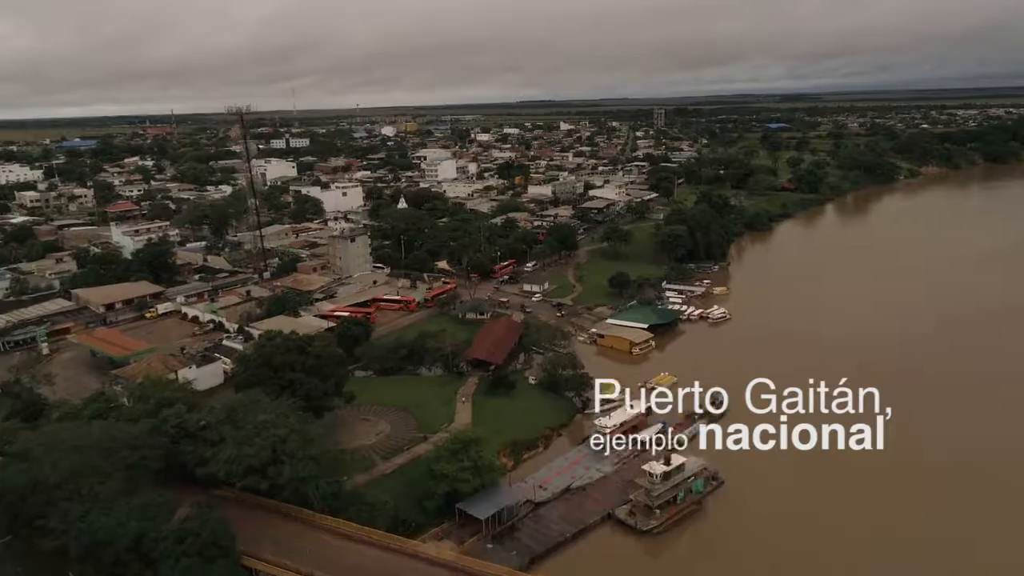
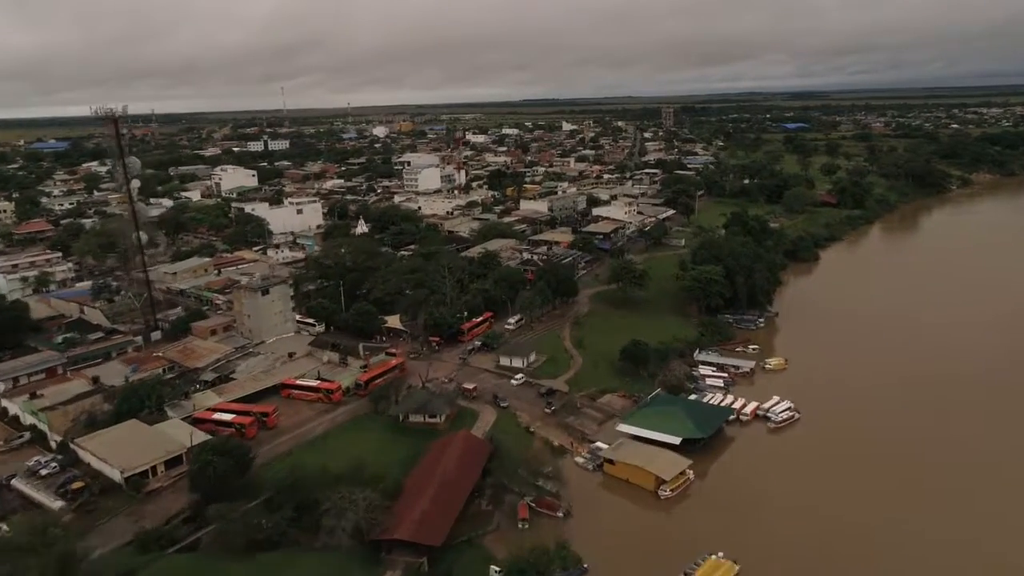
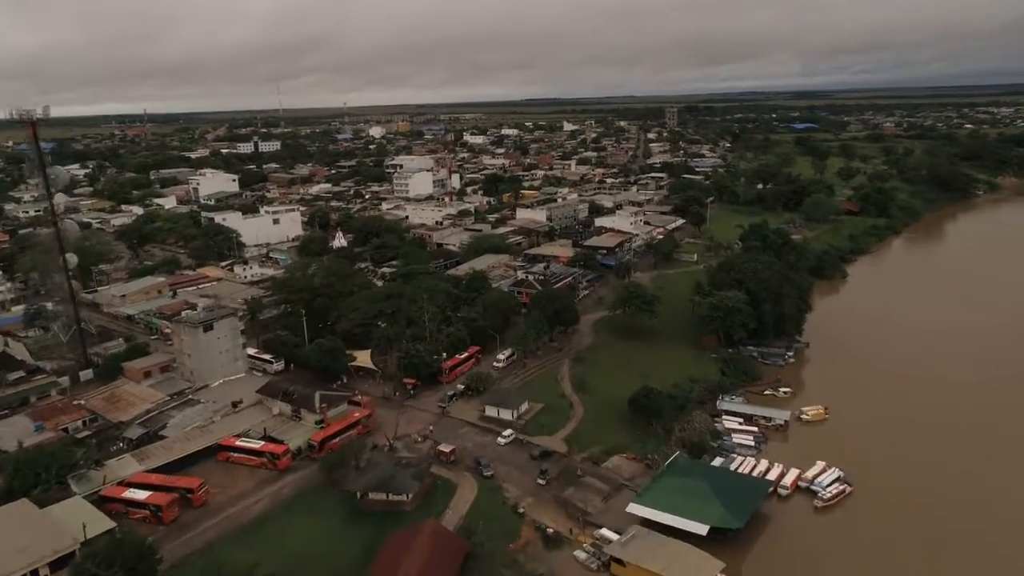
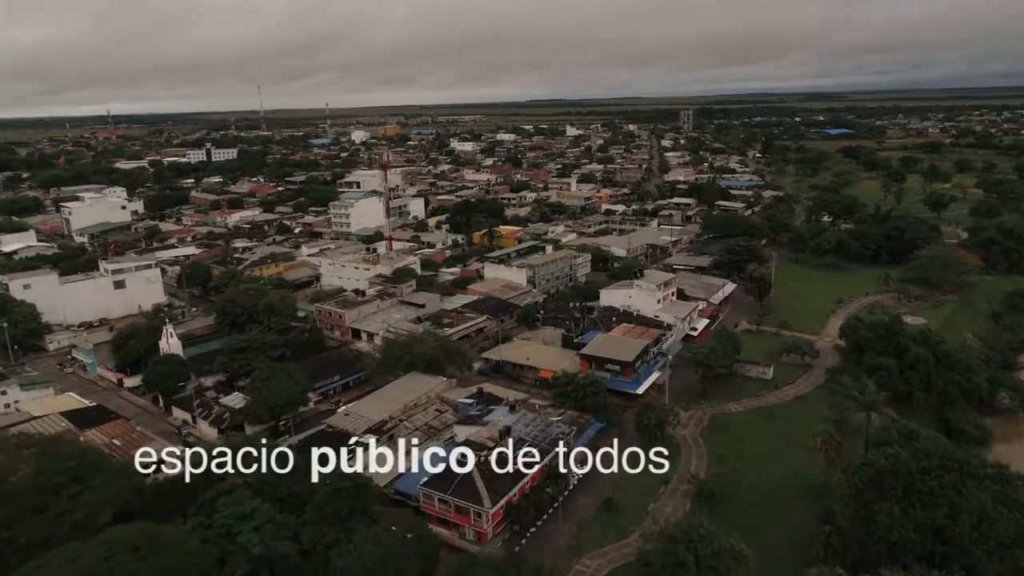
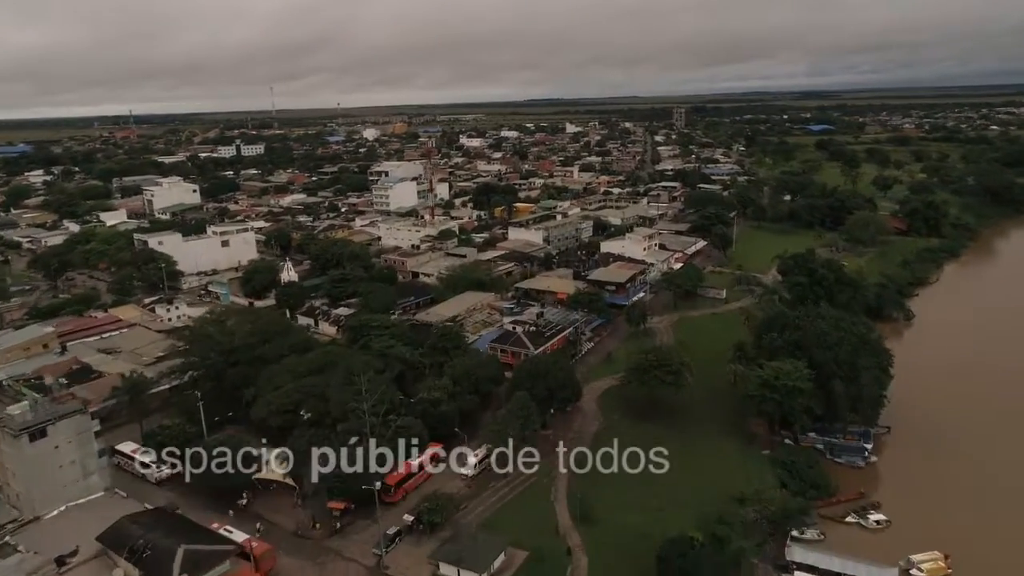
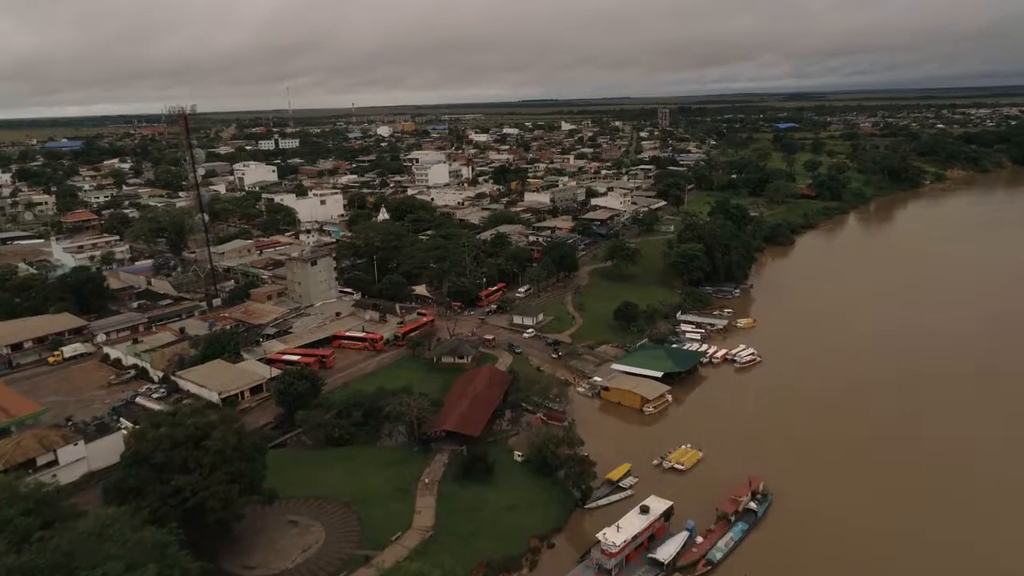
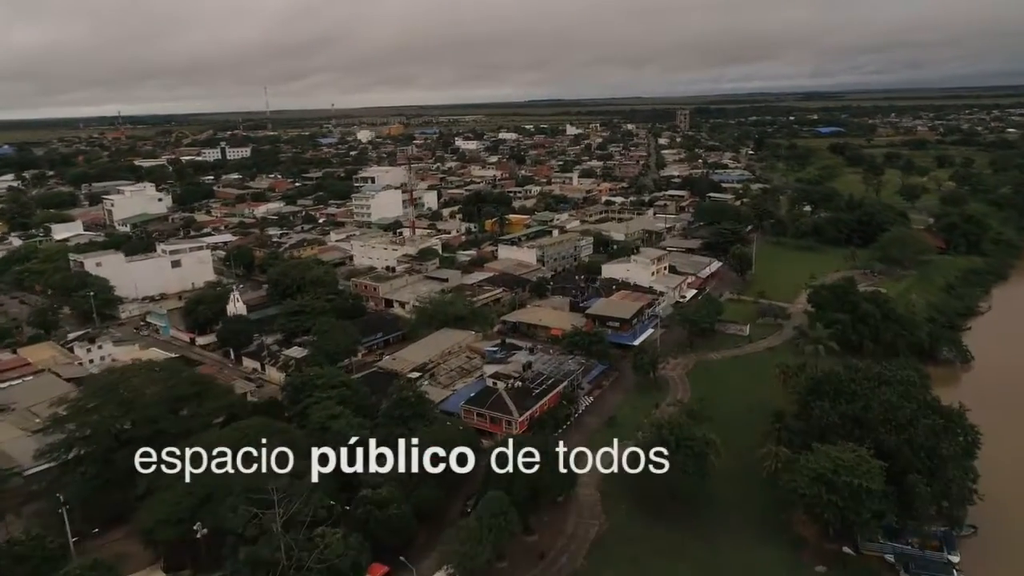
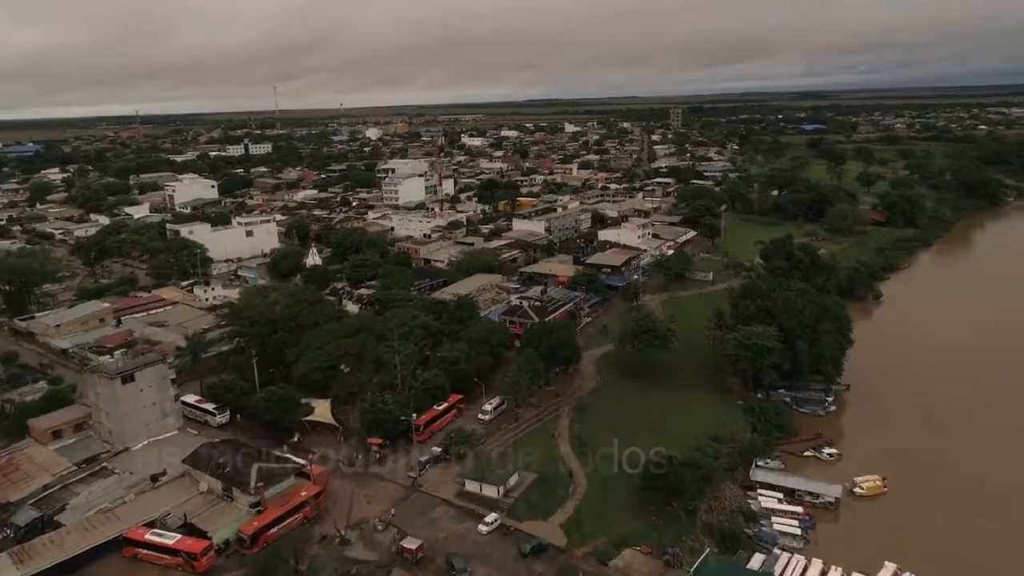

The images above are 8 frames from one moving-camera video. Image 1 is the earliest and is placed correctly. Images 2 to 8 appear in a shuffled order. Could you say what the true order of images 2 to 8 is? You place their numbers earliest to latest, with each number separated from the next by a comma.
6, 2, 3, 8, 5, 7, 4
